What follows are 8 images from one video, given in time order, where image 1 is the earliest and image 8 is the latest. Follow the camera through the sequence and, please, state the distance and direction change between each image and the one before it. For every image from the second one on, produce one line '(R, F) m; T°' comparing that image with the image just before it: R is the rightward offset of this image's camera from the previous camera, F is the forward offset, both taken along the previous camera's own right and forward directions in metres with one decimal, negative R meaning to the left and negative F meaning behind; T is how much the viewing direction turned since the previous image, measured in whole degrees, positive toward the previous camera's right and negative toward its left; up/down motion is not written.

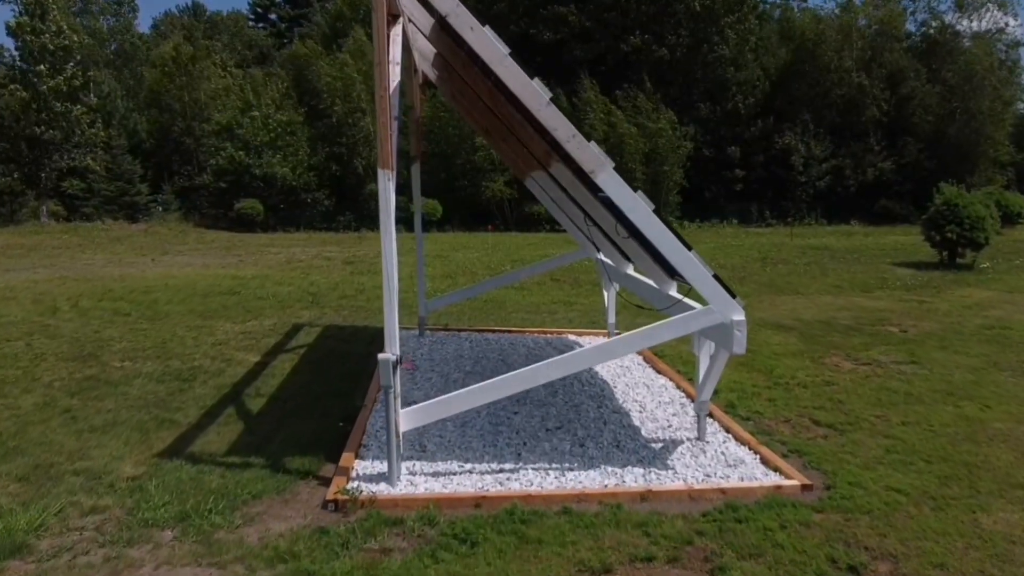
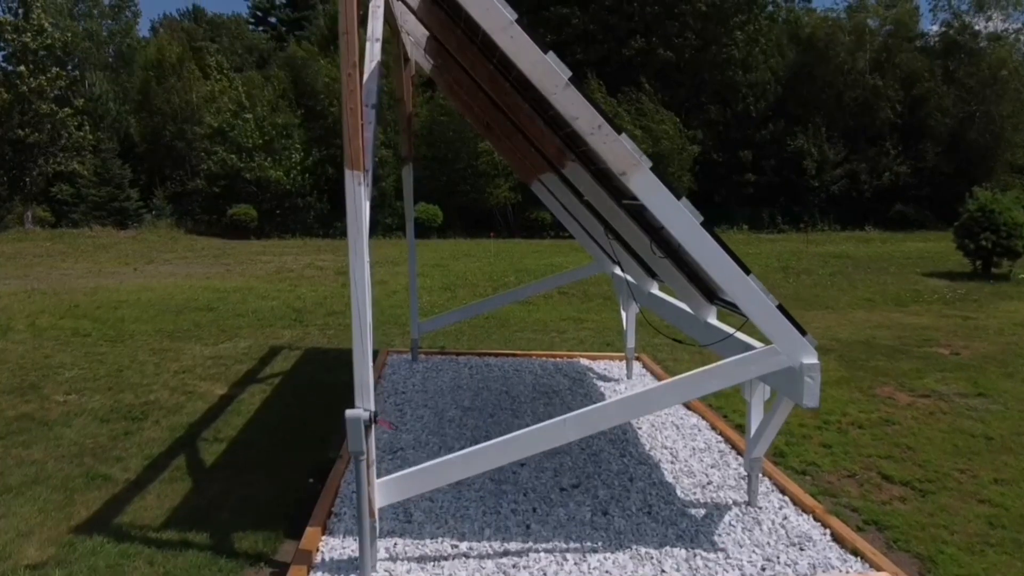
(0.0, +1.0) m; 0°
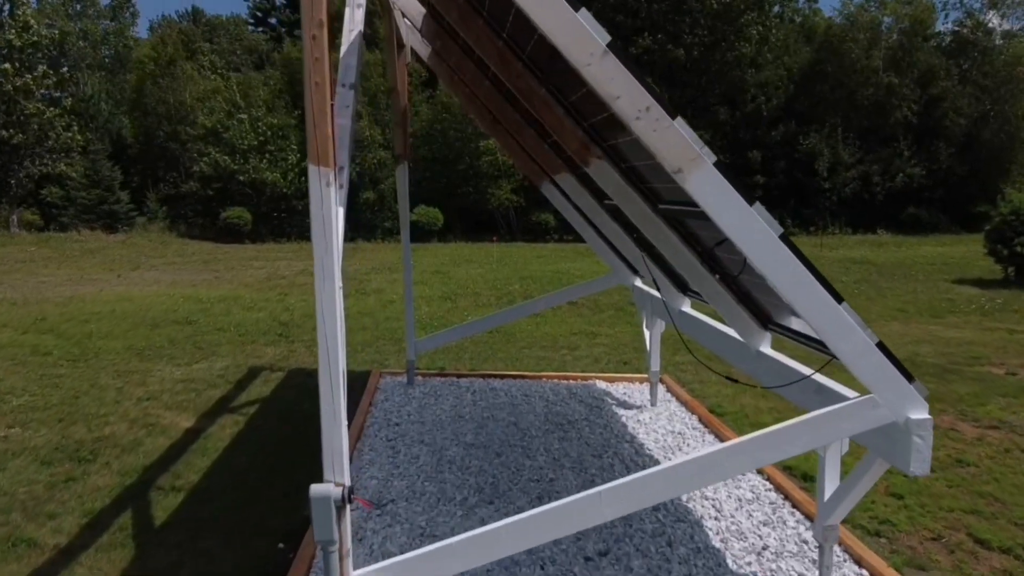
(-0.1, +0.8) m; 0°
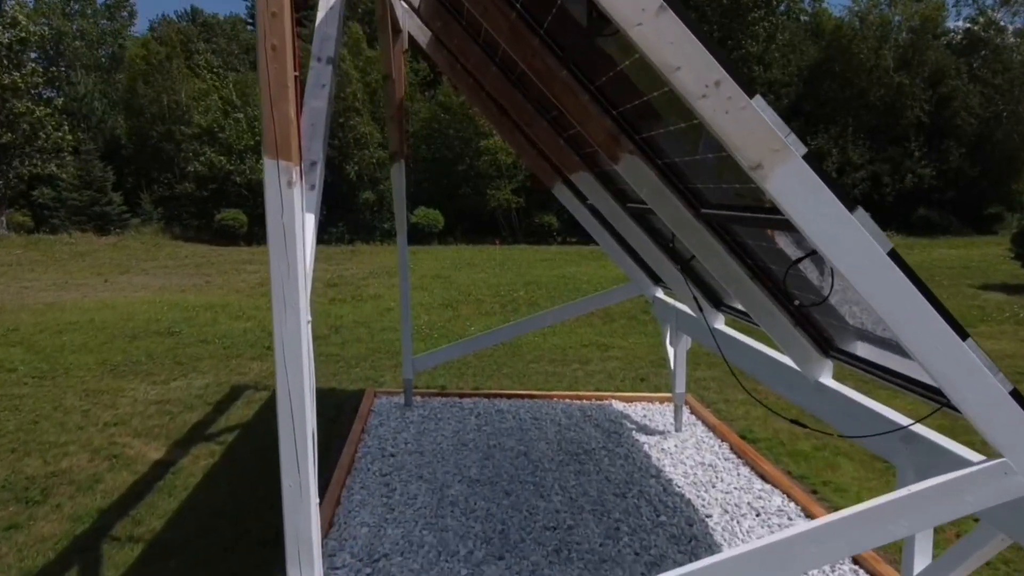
(-0.1, +0.6) m; 0°
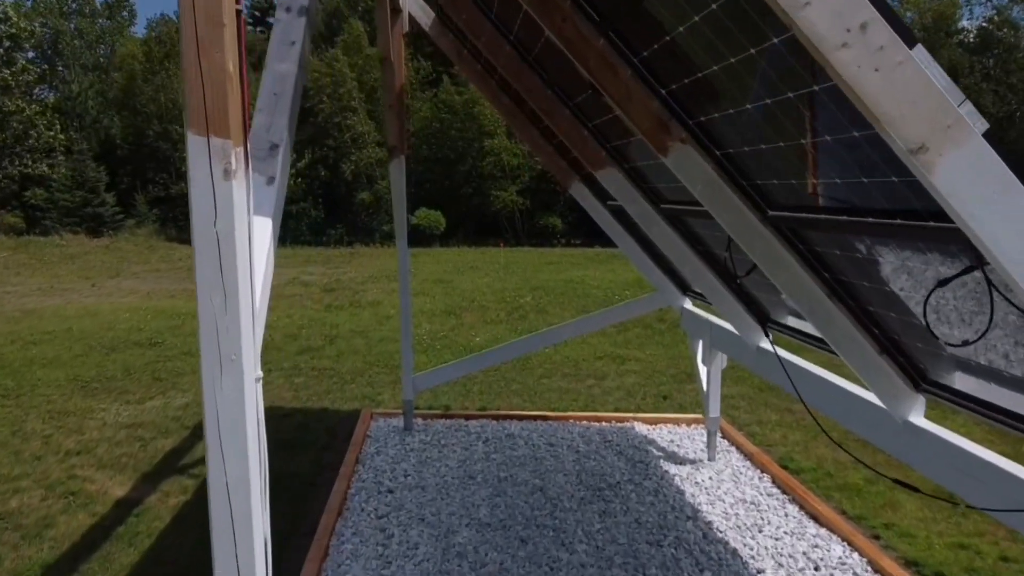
(-0.1, +0.6) m; 0°
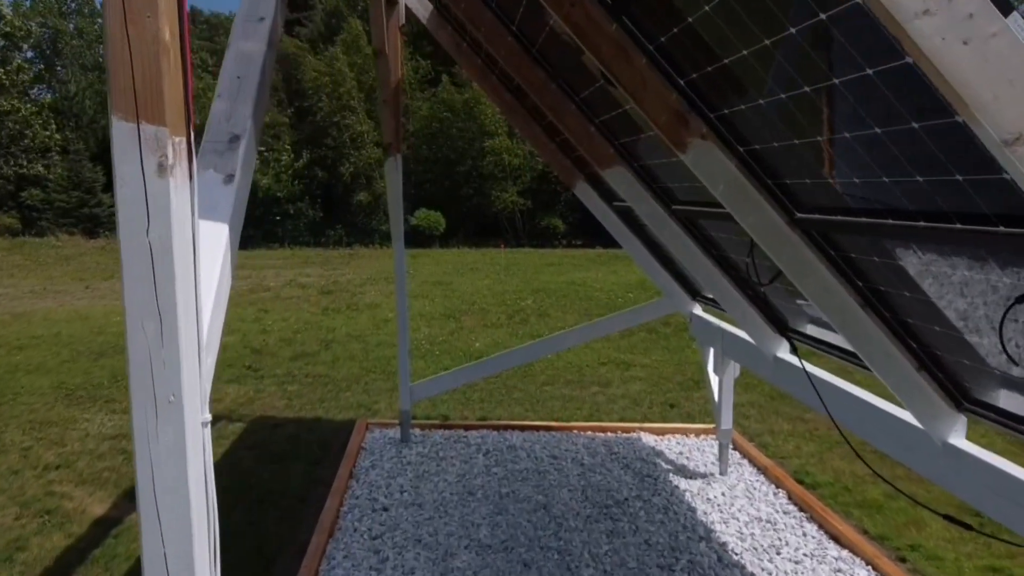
(0.0, +0.2) m; 0°
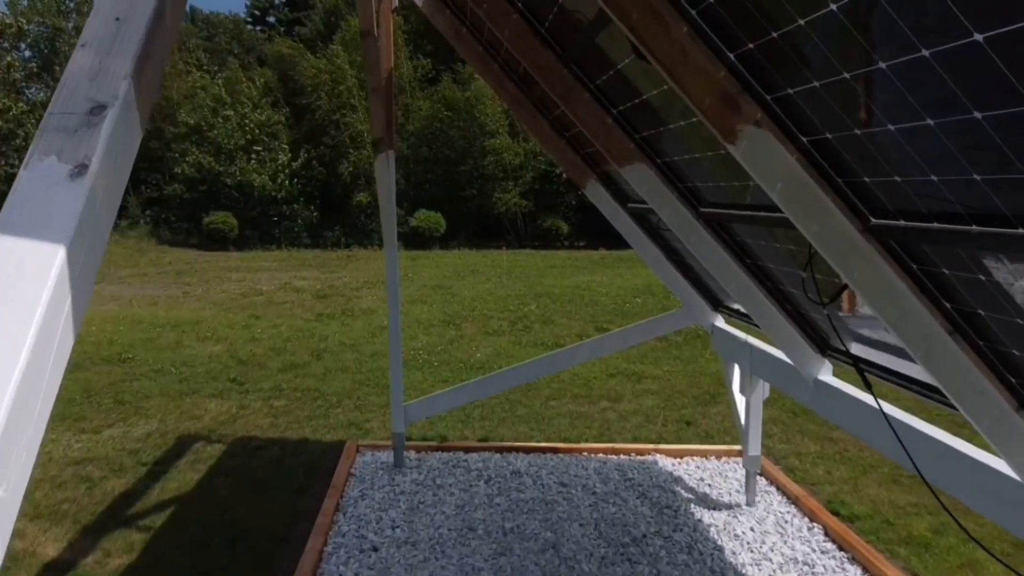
(0.0, +0.5) m; 0°
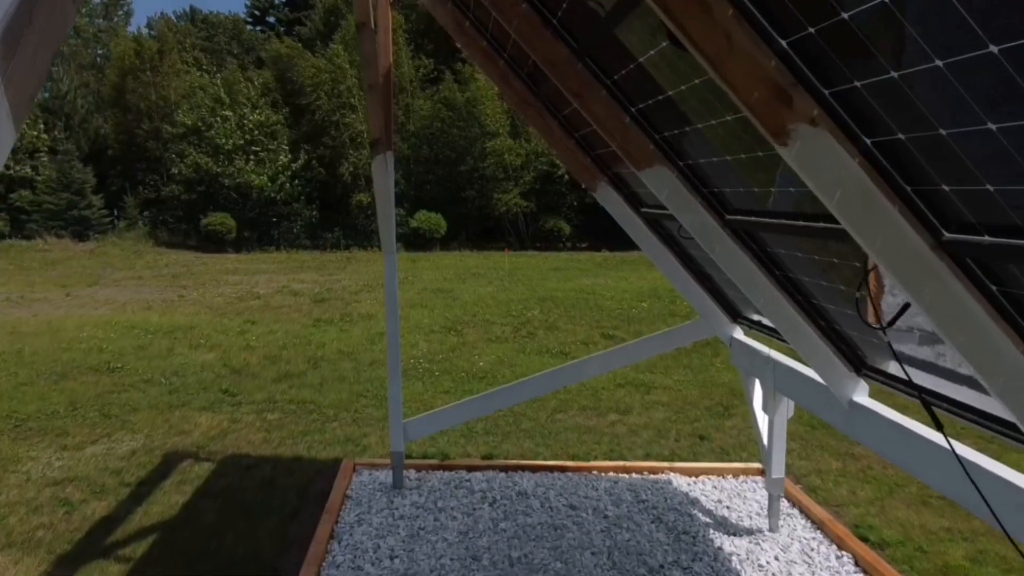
(0.0, +0.3) m; 0°
